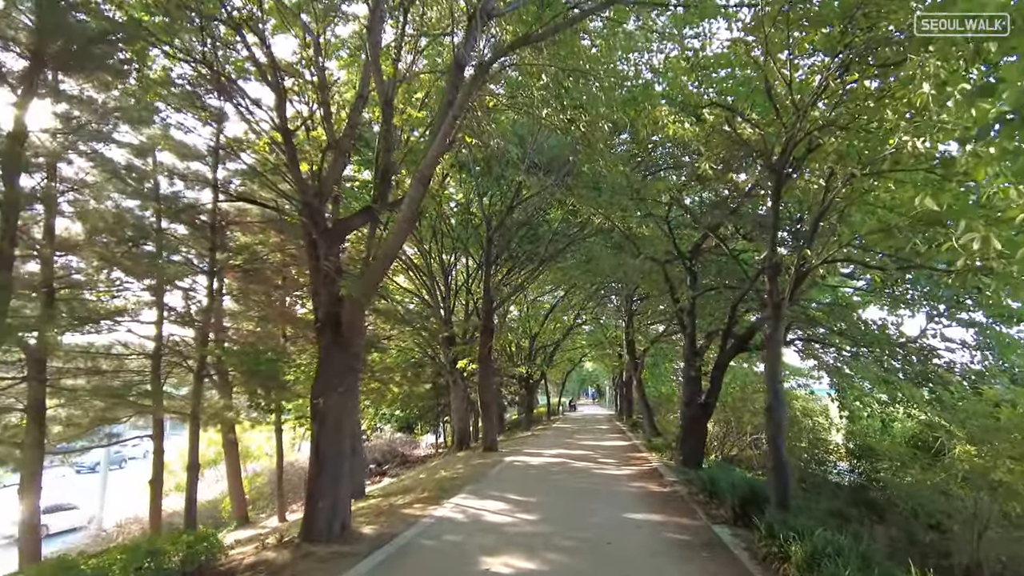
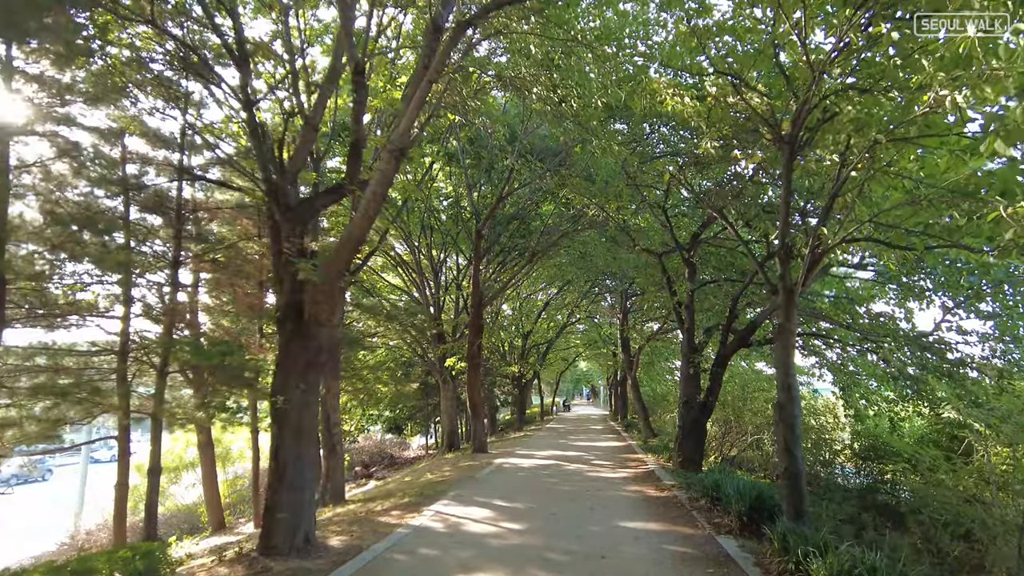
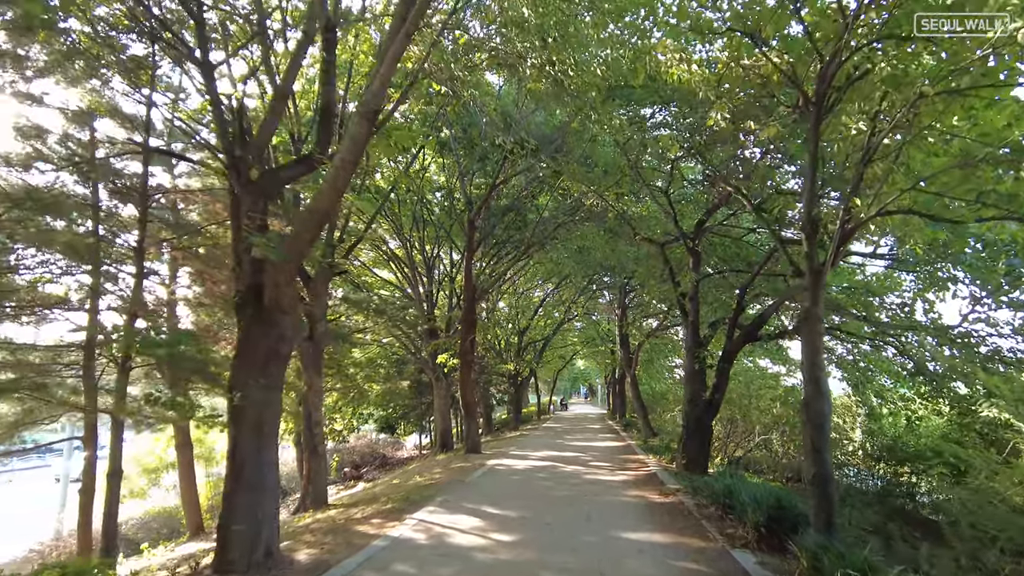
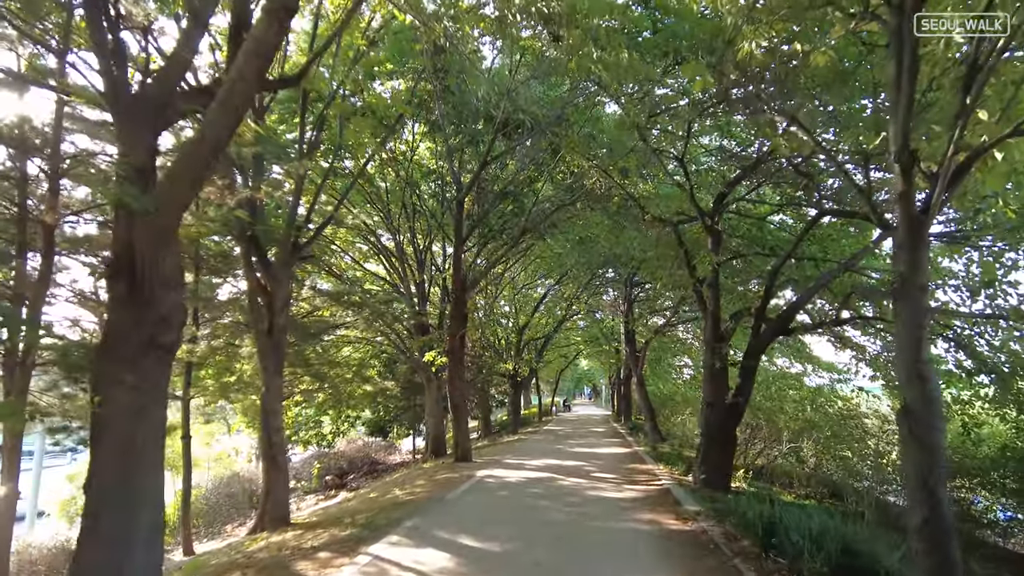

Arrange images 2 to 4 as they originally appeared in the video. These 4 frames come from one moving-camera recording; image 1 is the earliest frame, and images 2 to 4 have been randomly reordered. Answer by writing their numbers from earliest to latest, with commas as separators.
2, 3, 4
